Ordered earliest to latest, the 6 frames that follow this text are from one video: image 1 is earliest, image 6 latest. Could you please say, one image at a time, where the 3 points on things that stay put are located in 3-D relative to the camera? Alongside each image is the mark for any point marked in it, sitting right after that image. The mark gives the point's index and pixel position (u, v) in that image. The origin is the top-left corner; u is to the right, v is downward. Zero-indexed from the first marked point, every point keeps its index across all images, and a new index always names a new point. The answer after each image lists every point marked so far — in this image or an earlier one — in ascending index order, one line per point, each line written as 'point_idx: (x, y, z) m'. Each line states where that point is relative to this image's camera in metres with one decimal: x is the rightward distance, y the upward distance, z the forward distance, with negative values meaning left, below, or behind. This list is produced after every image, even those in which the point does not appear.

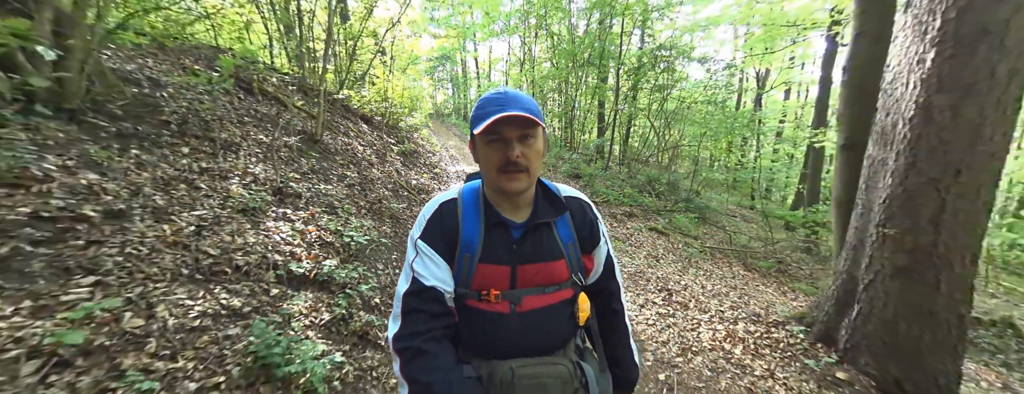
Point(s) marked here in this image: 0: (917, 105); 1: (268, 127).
0: (+3.4, +0.8, +2.8) m
1: (-4.2, +1.2, +5.7) m
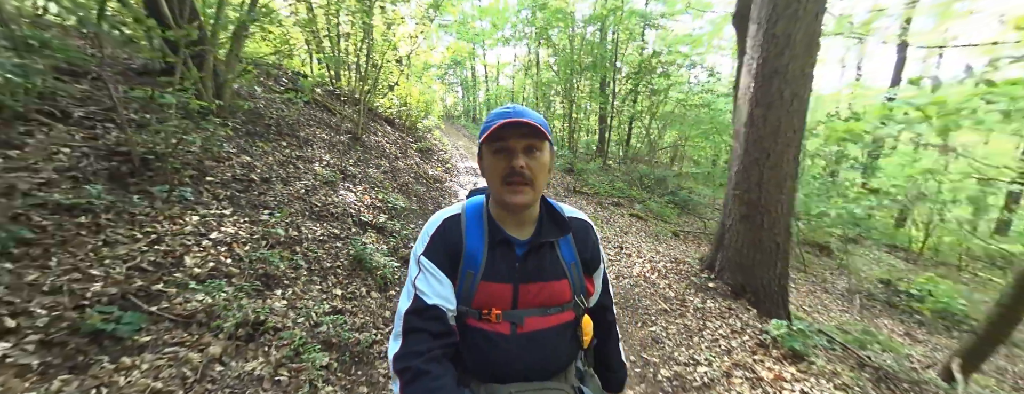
0: (+3.2, +1.2, +4.5) m
1: (-4.3, +1.6, +7.6) m
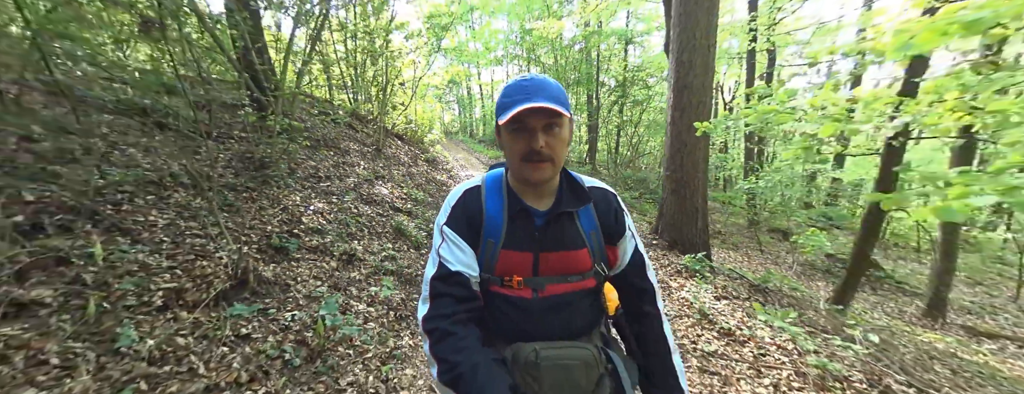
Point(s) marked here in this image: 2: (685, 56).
0: (+3.1, +1.6, +6.4) m
1: (-4.5, +1.6, +9.4) m
2: (+3.2, +2.6, +6.0) m
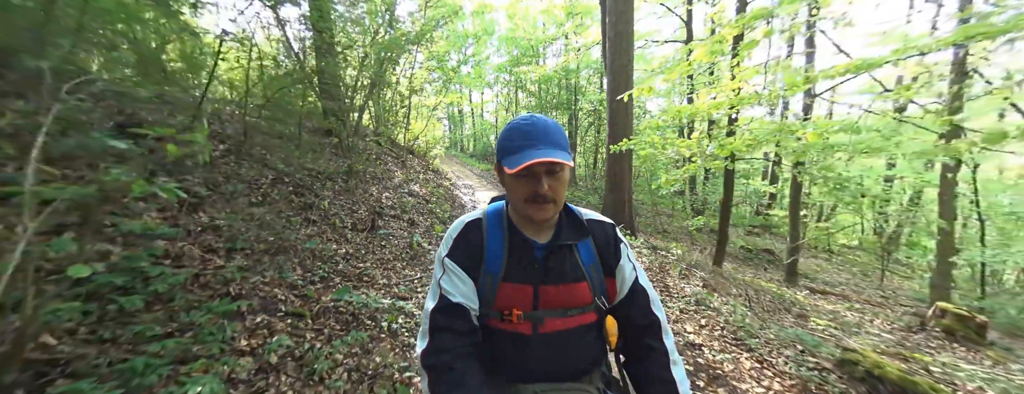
0: (+2.9, +1.6, +10.0) m
1: (-4.8, +1.6, +12.7) m
2: (+3.0, +2.7, +9.7) m
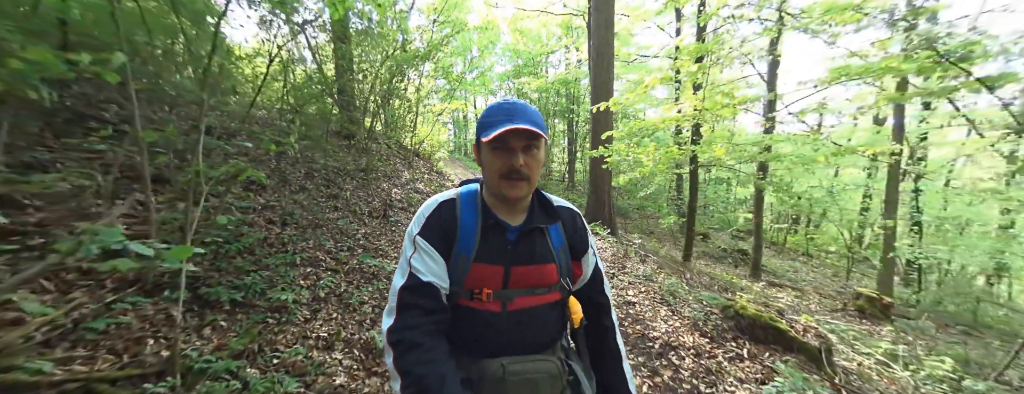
0: (+2.6, +1.7, +11.3) m
1: (-5.1, +1.7, +14.1) m
2: (+2.8, +2.7, +11.0) m
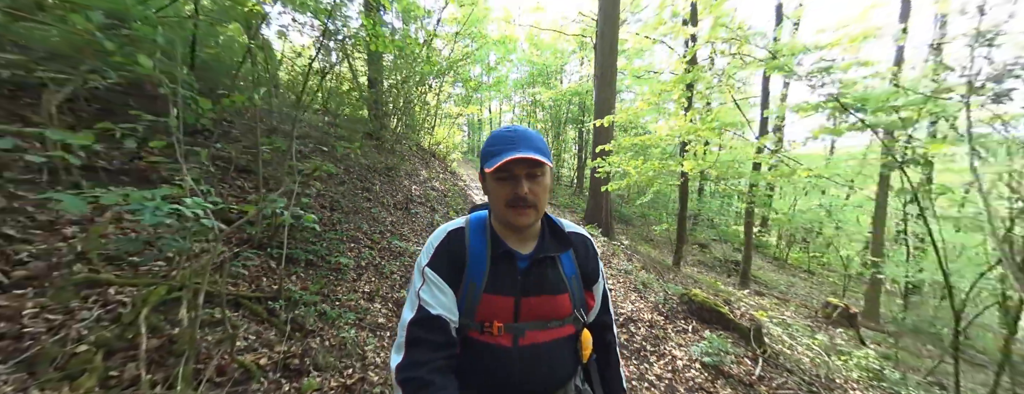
0: (+3.0, +1.5, +12.4) m
1: (-4.6, +1.9, +15.4) m
2: (+3.2, +2.5, +12.1) m
